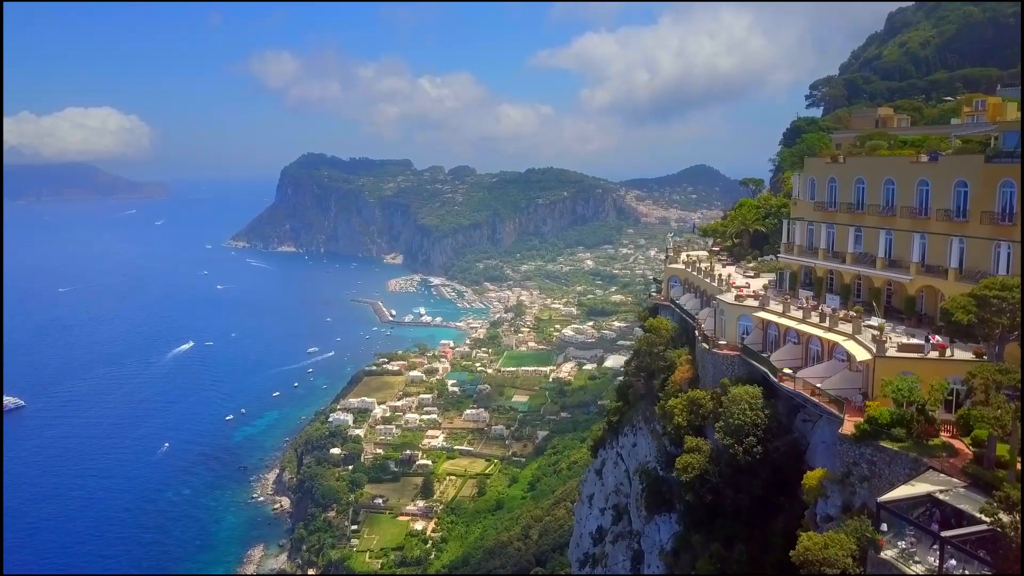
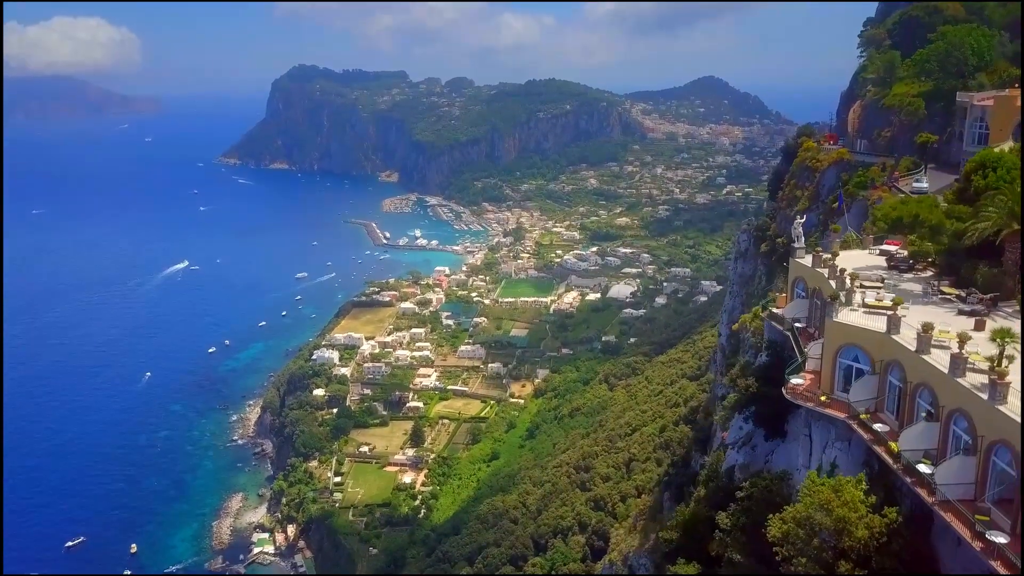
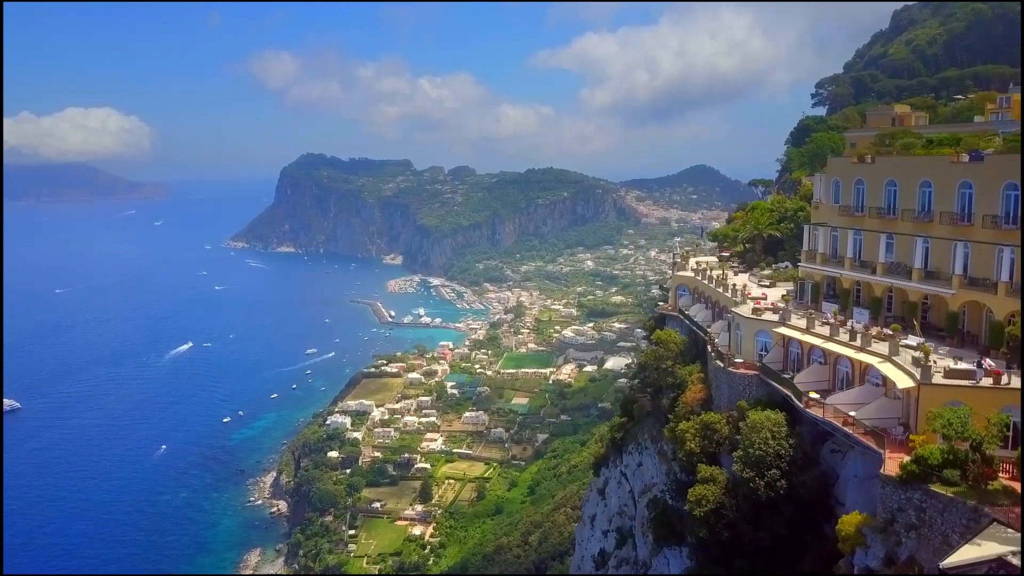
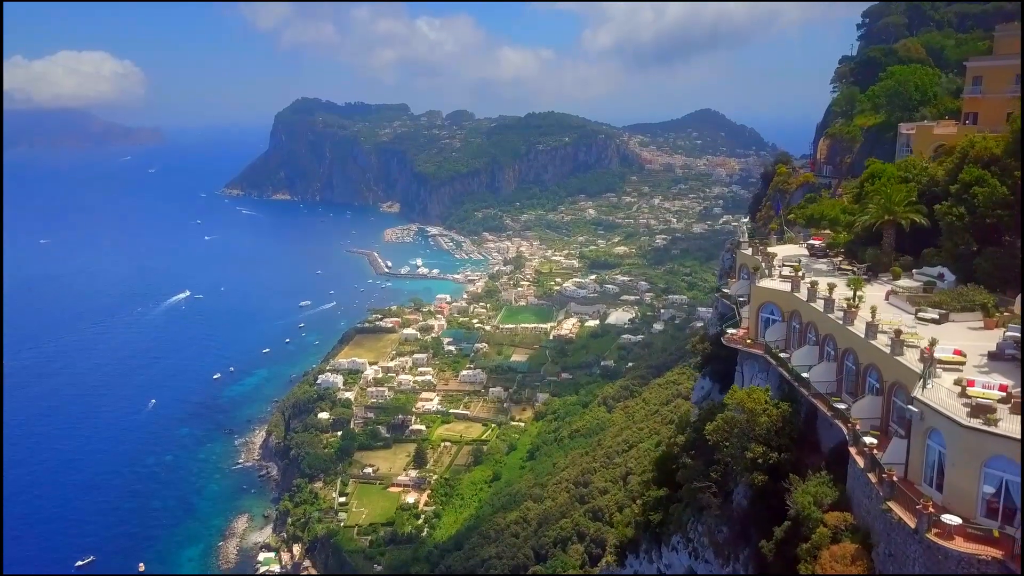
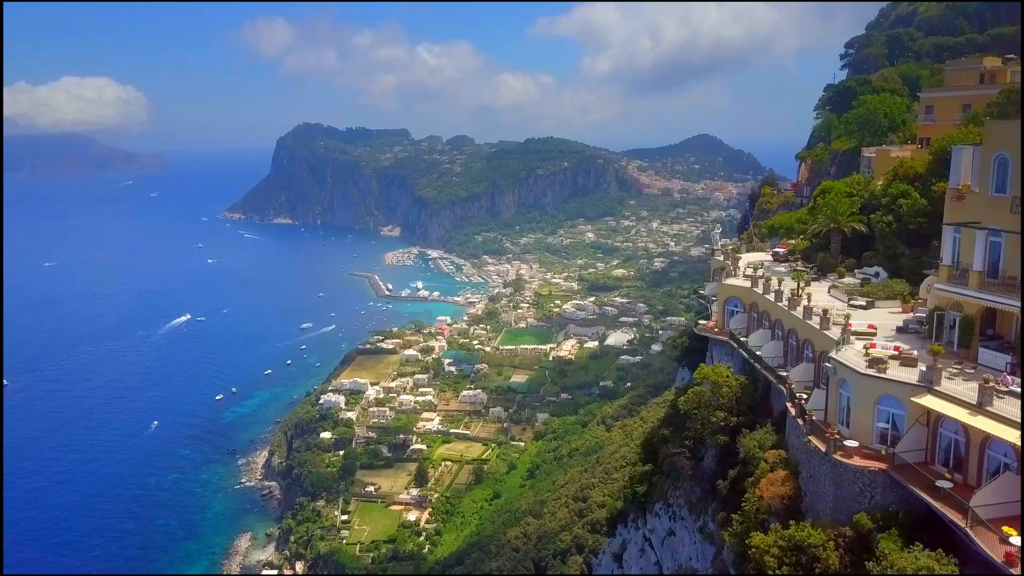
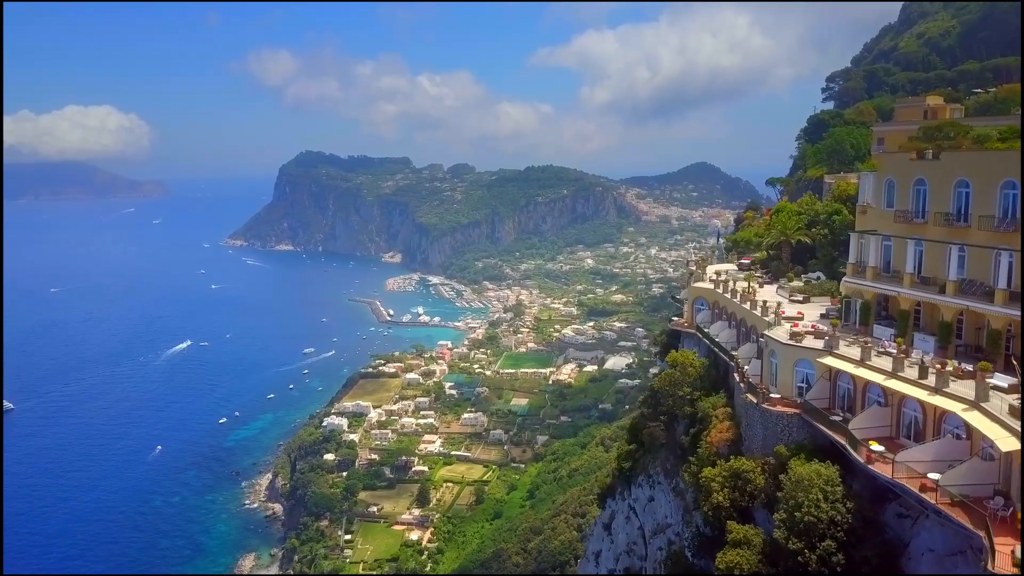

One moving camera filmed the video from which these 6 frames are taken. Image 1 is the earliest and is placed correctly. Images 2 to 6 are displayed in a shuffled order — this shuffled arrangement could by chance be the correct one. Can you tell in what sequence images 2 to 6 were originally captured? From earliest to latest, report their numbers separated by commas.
3, 6, 5, 4, 2
